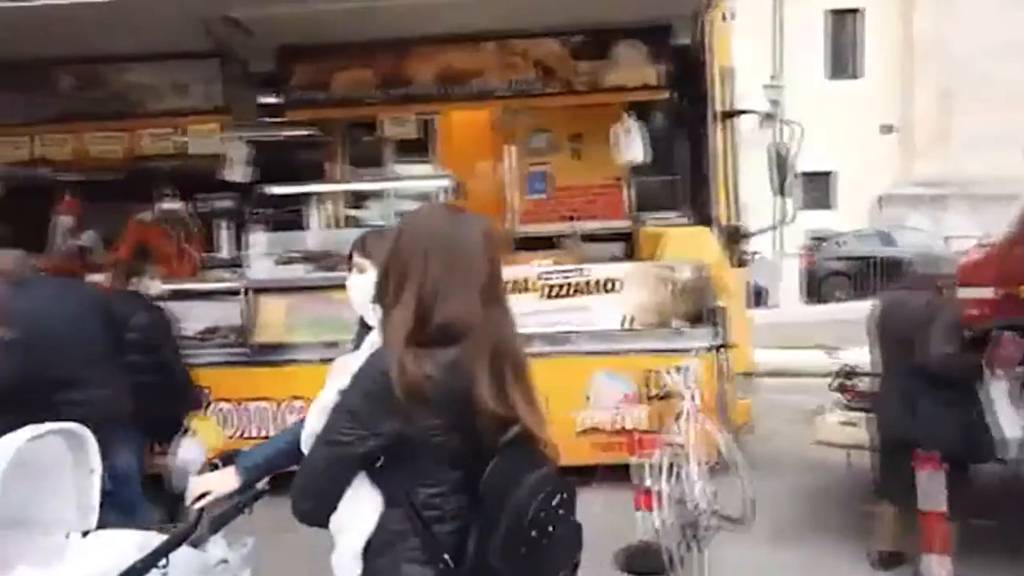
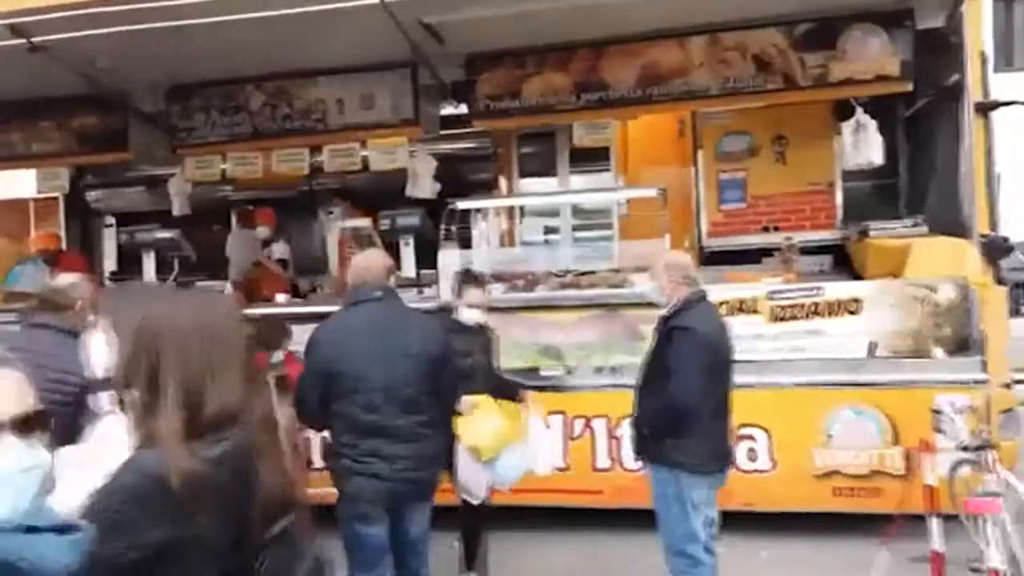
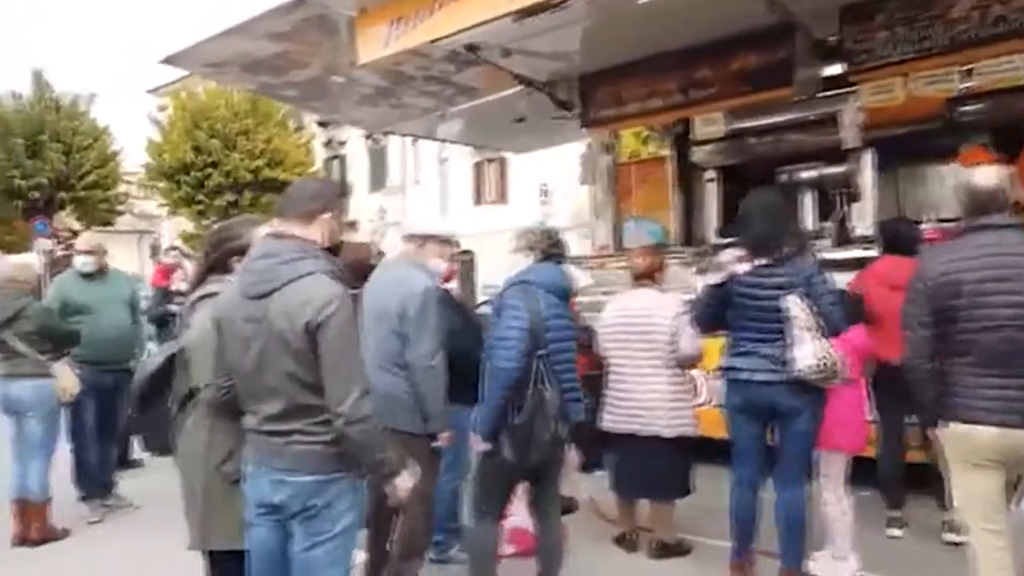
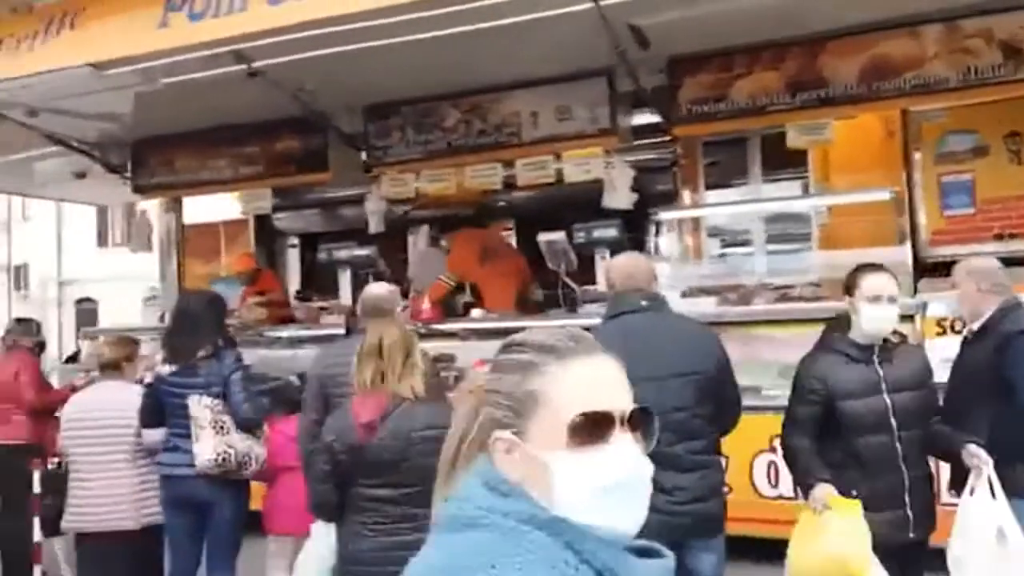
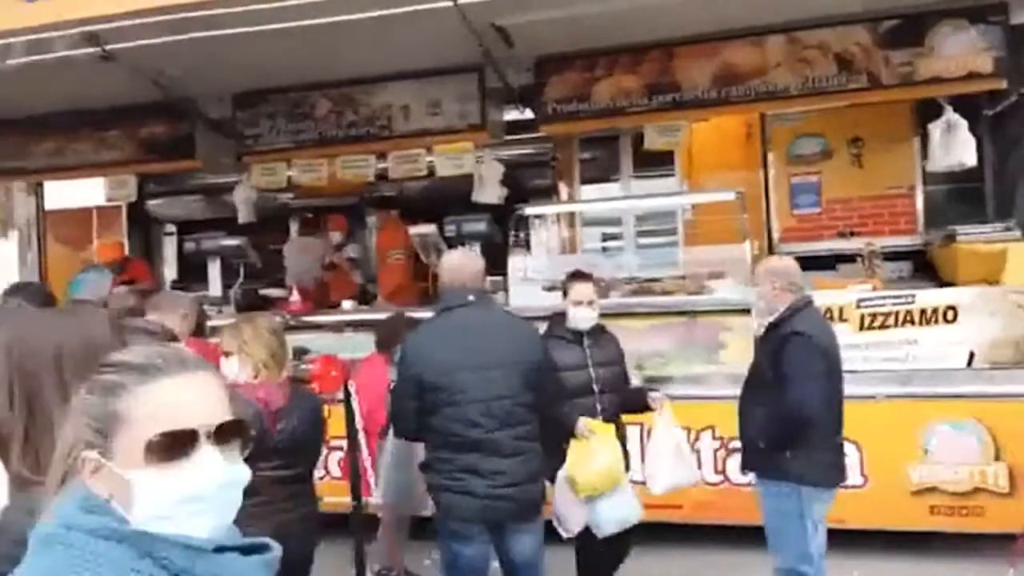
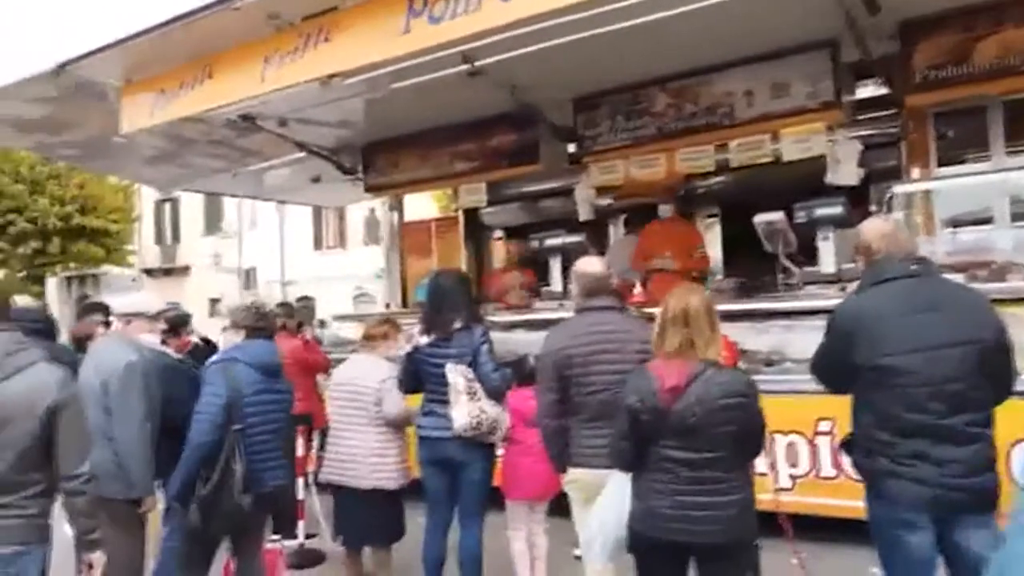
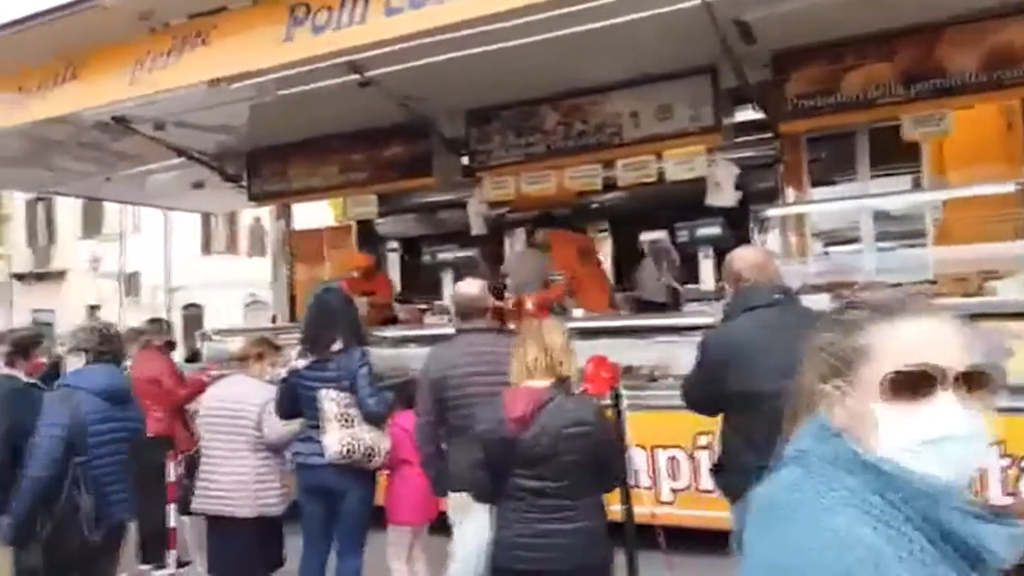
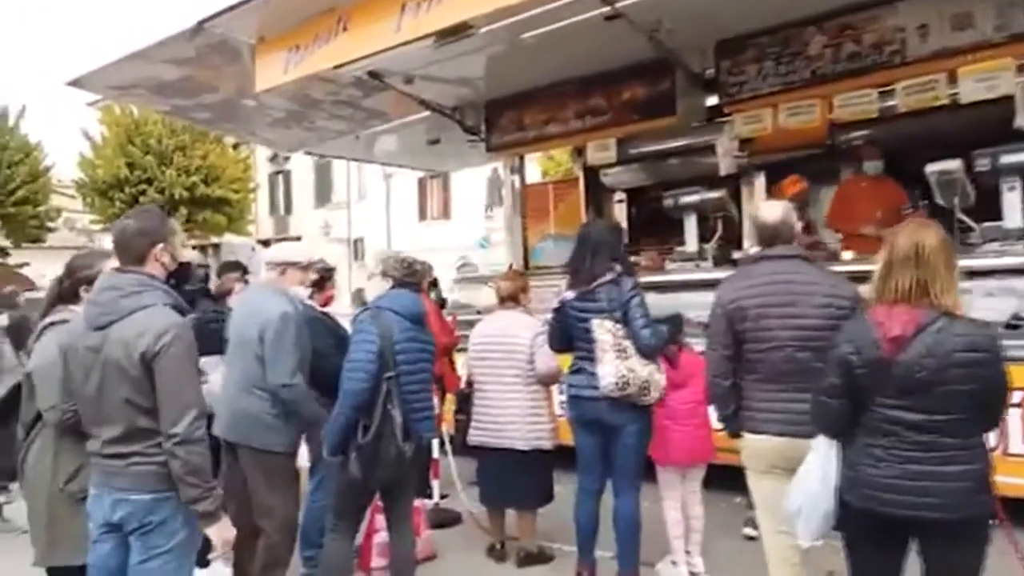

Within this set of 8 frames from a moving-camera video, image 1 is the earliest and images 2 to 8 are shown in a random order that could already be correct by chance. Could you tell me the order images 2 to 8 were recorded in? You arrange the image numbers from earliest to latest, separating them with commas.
2, 5, 4, 7, 6, 8, 3
